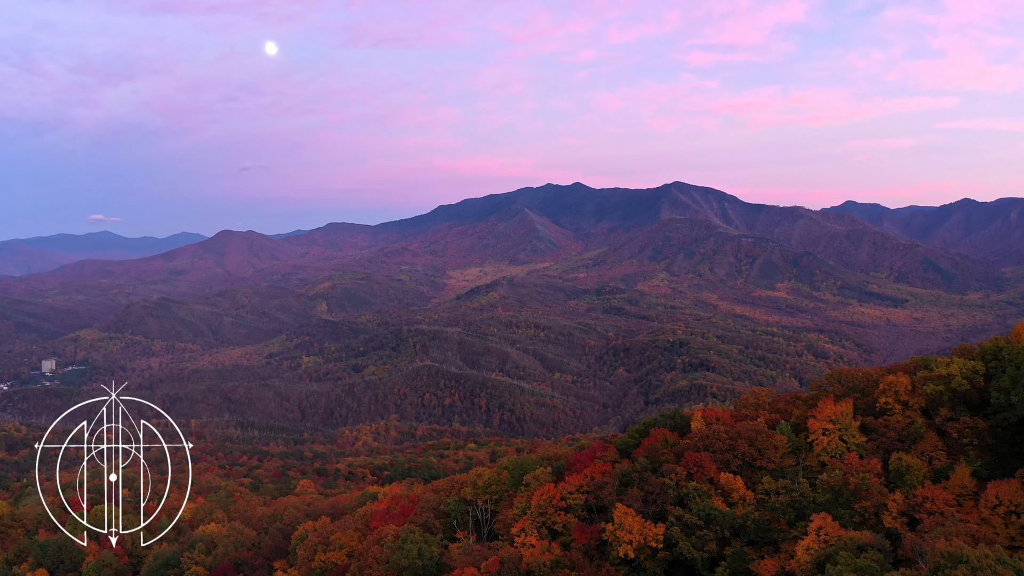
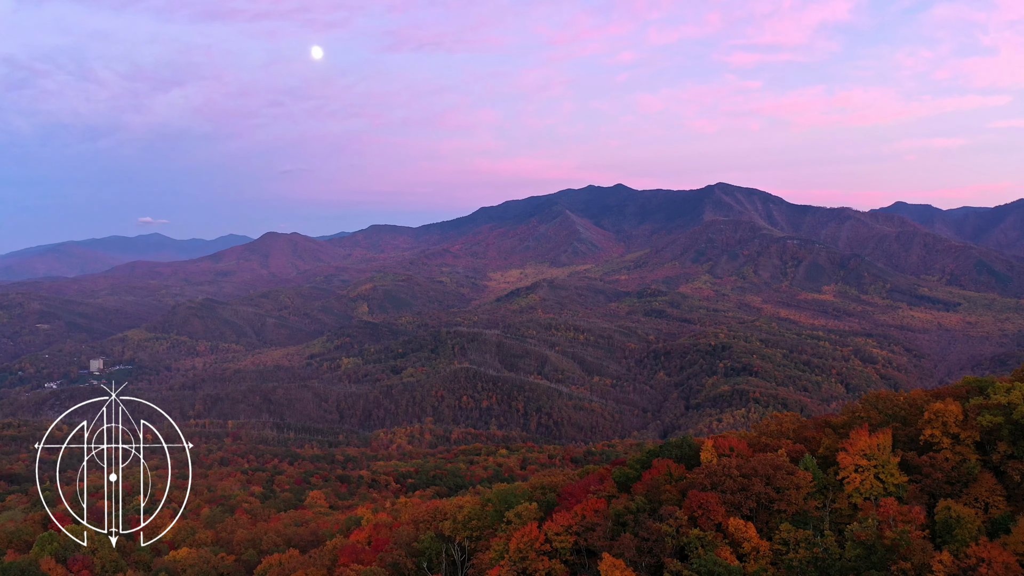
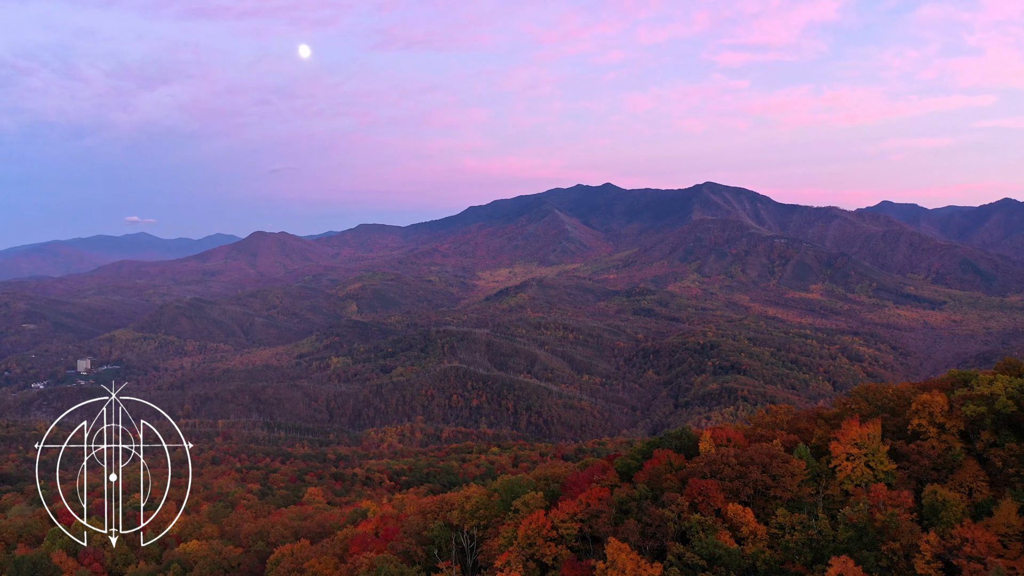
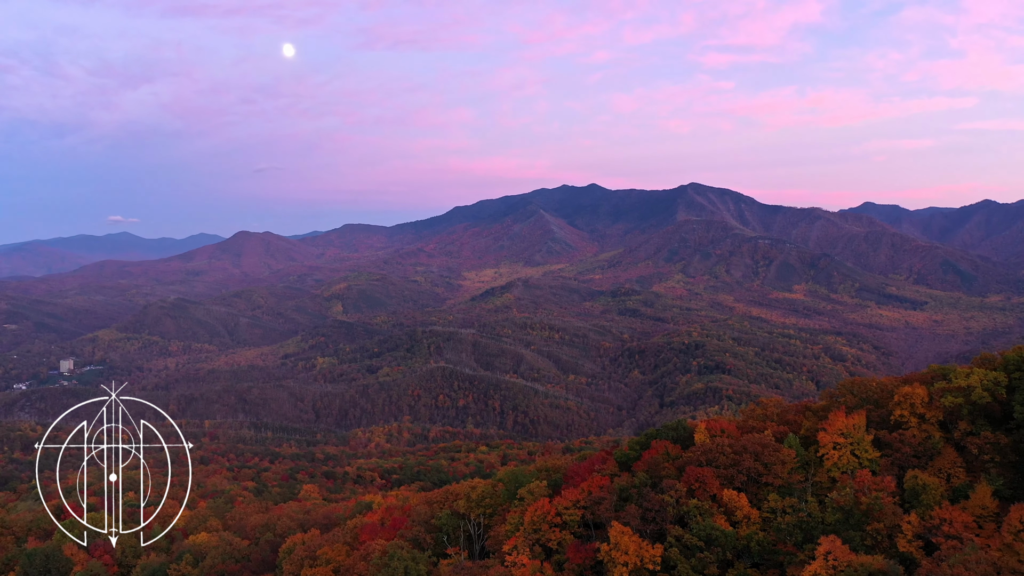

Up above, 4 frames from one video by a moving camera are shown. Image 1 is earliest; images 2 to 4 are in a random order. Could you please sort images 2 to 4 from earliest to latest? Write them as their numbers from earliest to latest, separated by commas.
4, 3, 2
